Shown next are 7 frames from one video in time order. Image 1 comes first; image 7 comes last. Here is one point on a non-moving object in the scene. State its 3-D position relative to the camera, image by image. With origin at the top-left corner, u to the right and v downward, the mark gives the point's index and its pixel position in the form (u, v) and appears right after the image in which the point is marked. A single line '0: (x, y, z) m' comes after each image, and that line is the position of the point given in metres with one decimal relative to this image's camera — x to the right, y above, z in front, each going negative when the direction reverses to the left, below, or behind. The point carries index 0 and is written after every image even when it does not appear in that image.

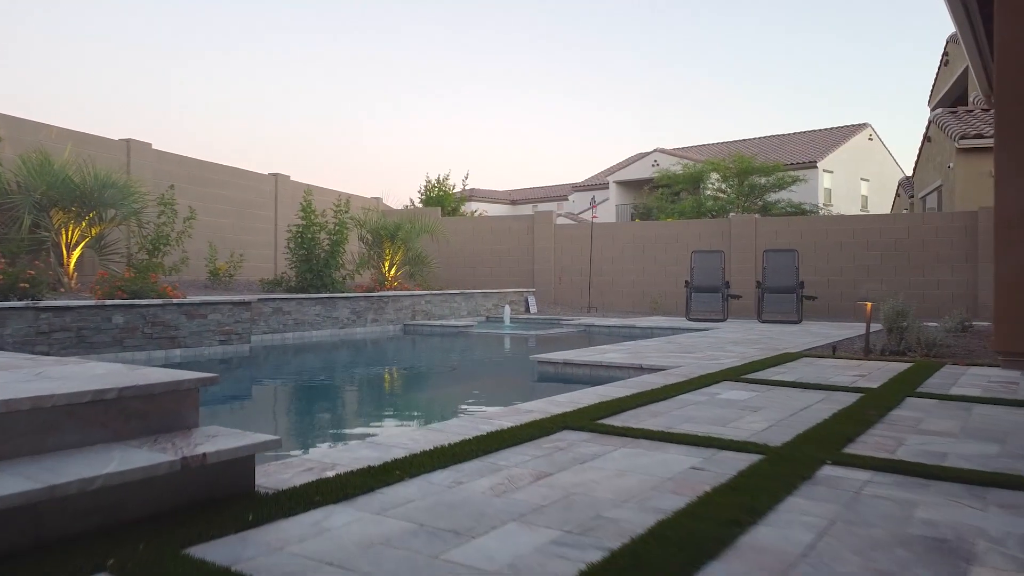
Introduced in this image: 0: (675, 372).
0: (+1.1, -0.6, +5.1) m
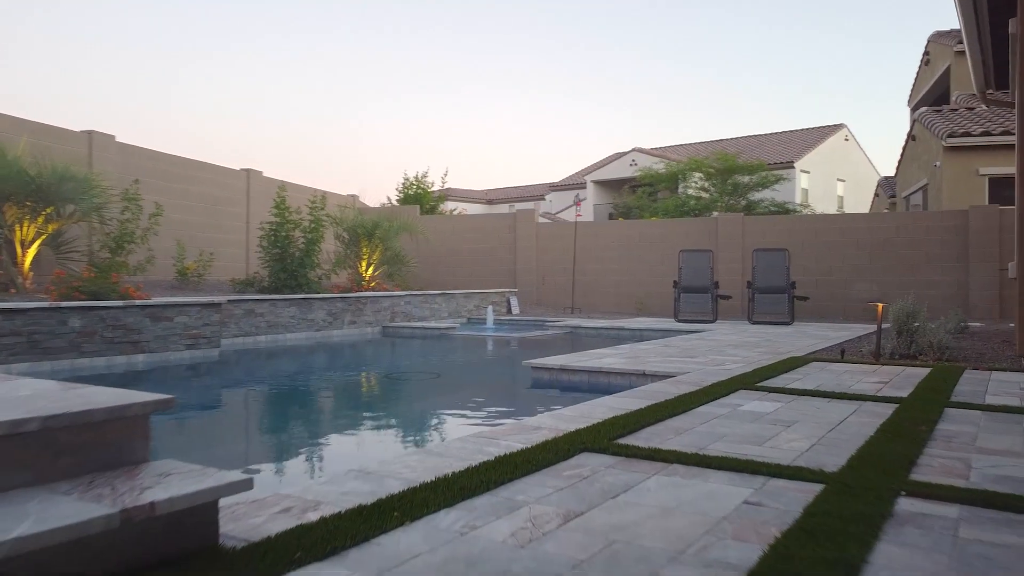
0: (+1.1, -0.6, +4.7) m
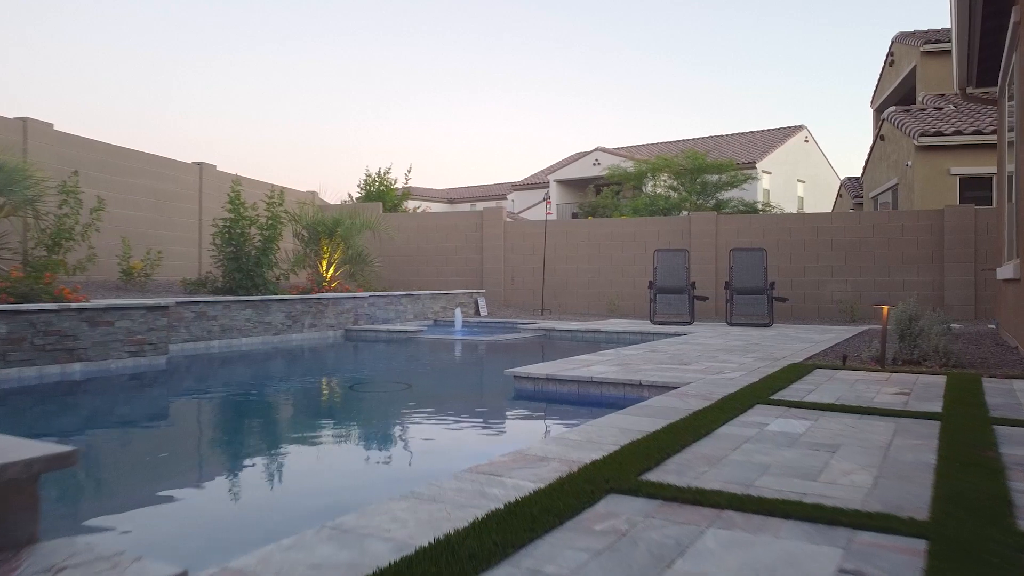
0: (+1.0, -0.6, +4.2) m
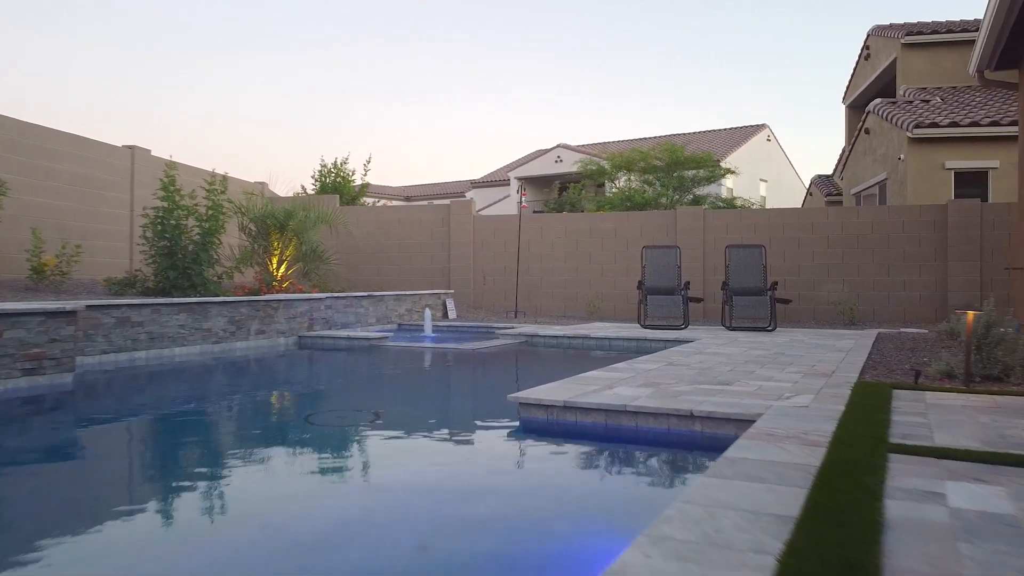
0: (+1.1, -0.6, +3.1) m
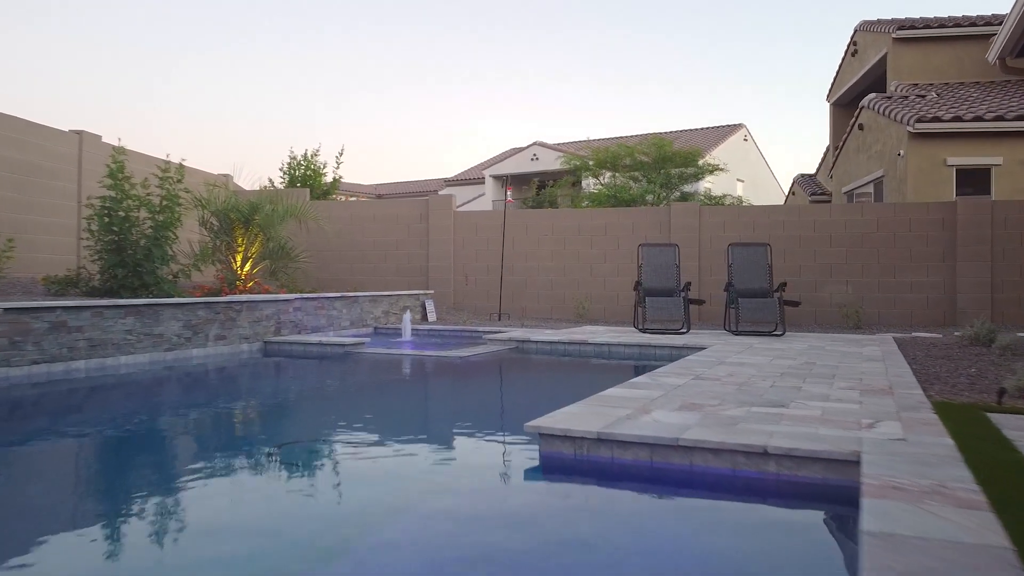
0: (+1.2, -0.6, +2.3) m
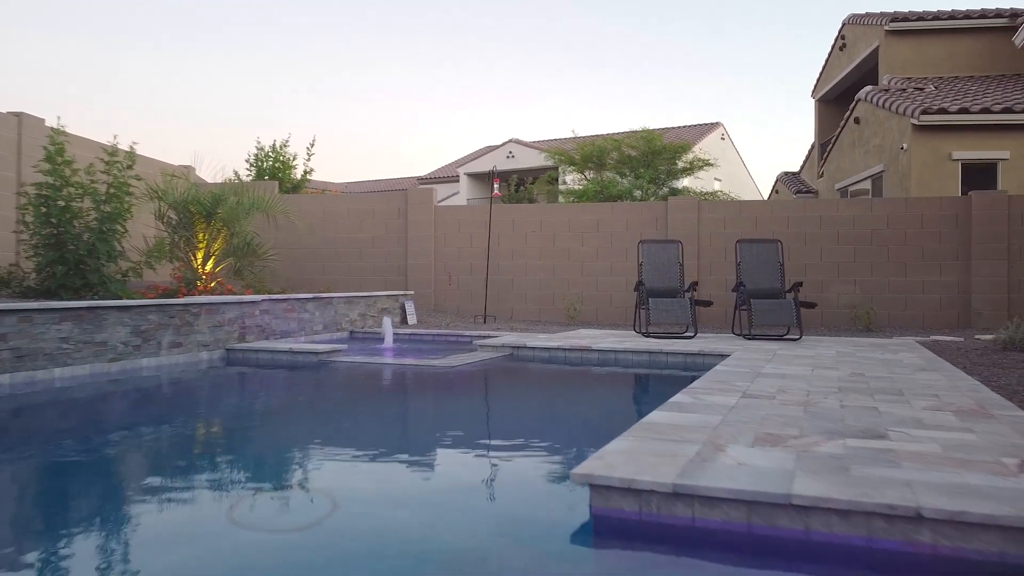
0: (+1.4, -0.6, +1.6) m
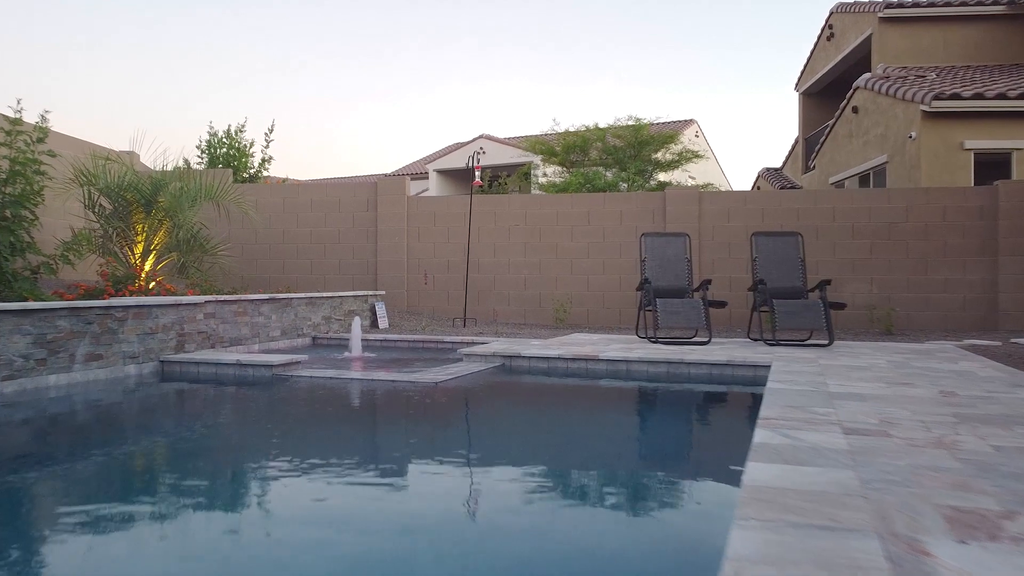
0: (+1.6, -0.6, +0.5) m
